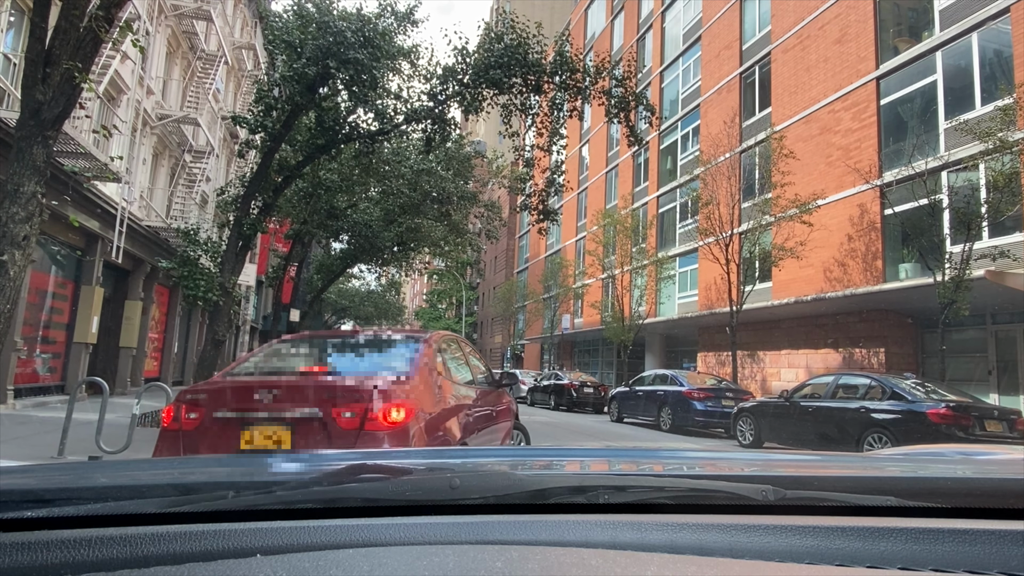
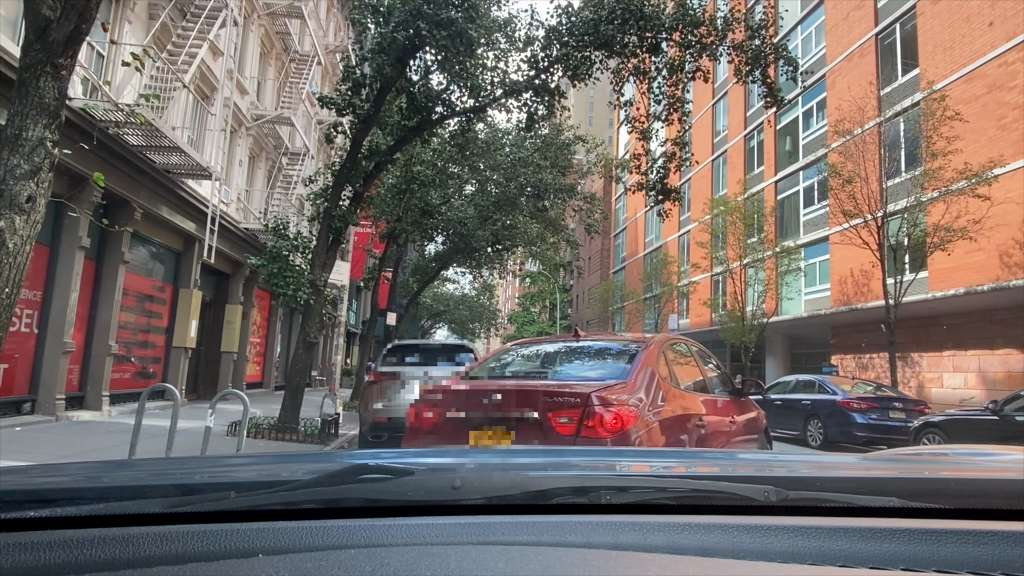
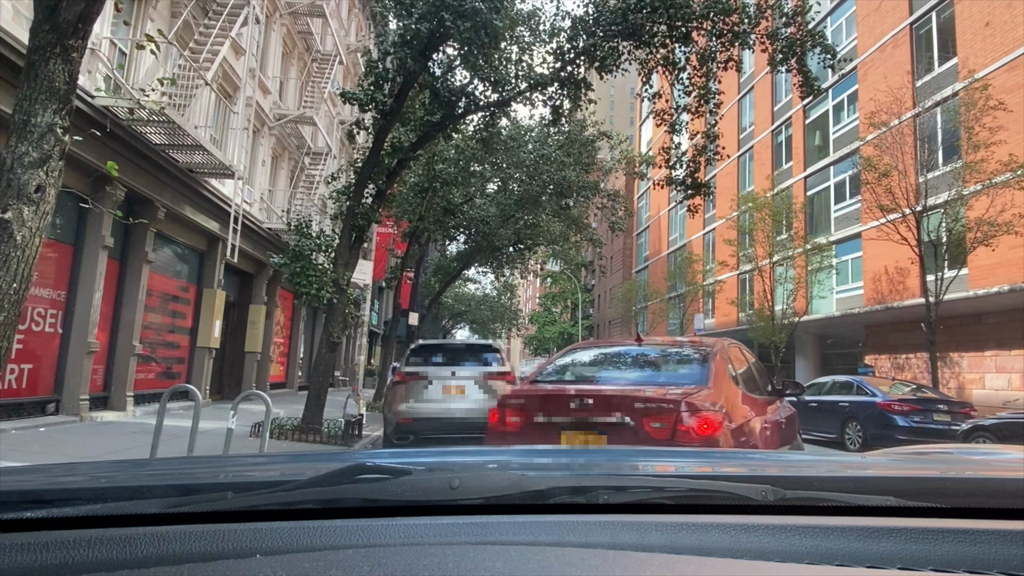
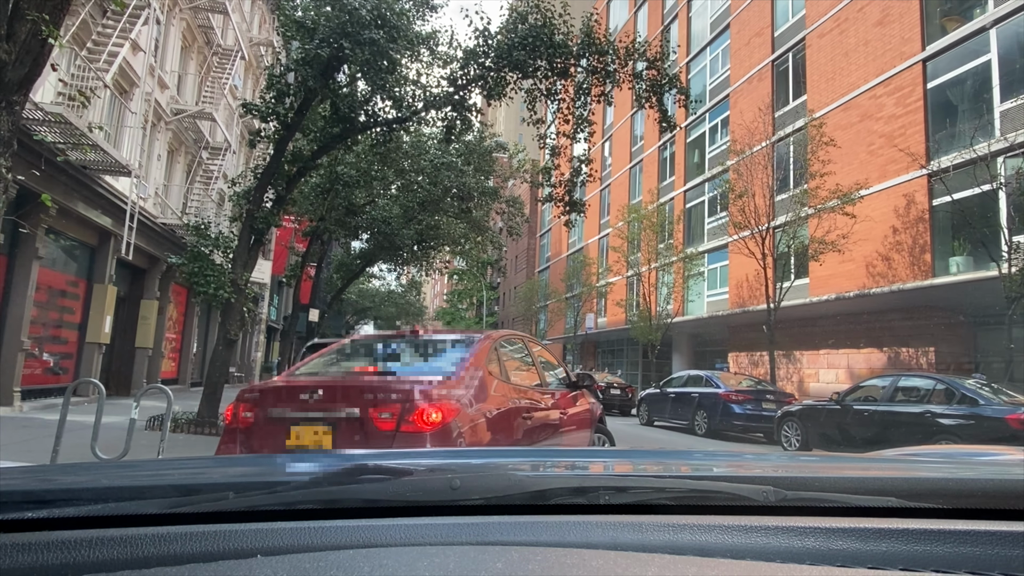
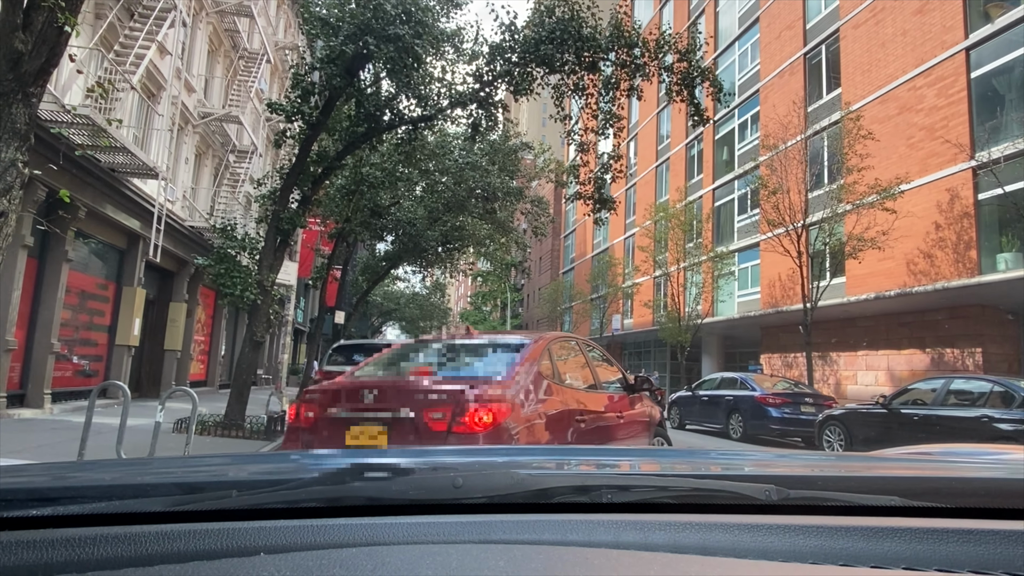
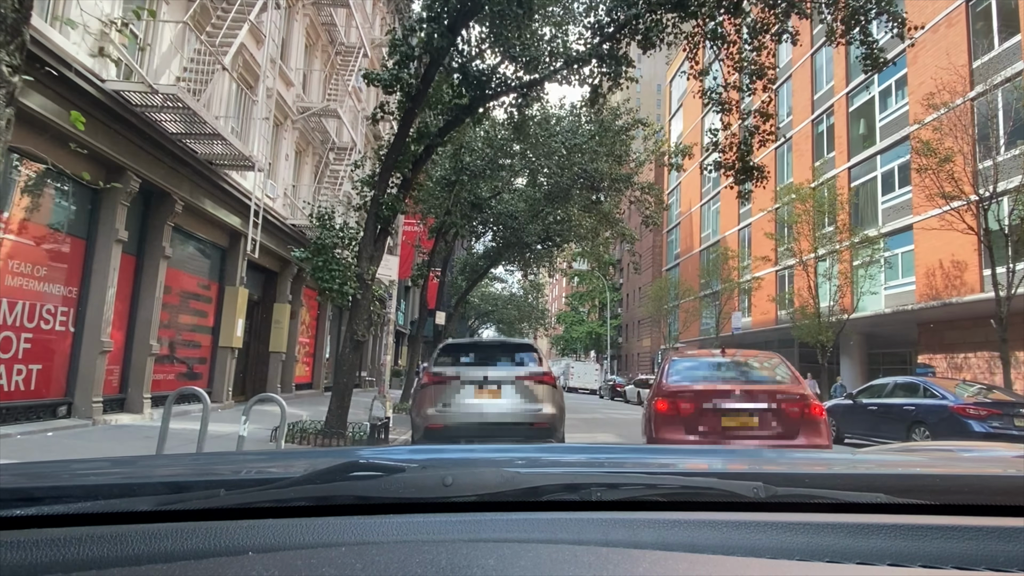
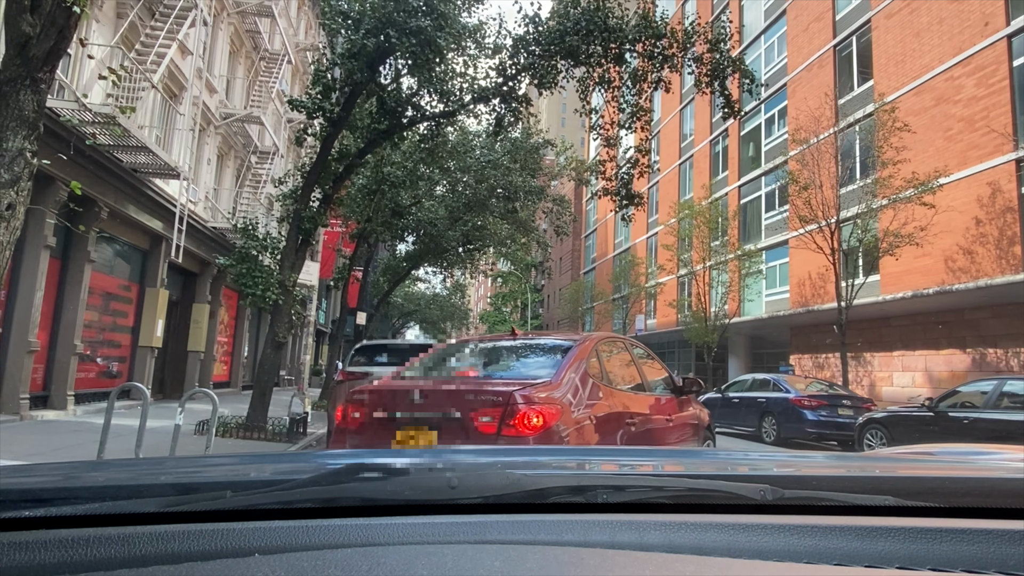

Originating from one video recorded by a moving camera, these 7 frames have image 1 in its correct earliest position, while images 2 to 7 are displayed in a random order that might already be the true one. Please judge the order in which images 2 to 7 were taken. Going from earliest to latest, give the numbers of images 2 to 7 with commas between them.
4, 5, 7, 2, 3, 6
